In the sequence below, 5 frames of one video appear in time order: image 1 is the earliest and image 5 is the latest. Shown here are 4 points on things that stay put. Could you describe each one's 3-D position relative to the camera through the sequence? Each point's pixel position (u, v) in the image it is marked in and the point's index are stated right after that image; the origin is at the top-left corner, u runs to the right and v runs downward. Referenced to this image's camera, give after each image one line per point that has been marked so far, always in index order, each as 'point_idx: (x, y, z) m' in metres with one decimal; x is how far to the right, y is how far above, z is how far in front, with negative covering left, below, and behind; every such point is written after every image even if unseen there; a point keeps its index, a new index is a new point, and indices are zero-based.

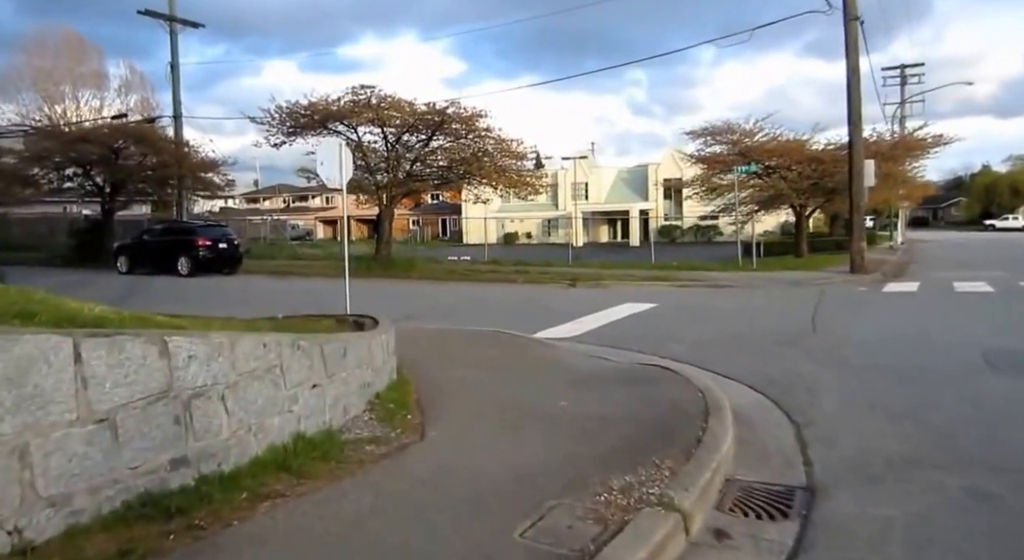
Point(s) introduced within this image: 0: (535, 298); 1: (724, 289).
0: (+0.6, -0.4, +17.6) m
1: (+5.3, -0.2, +18.2) m
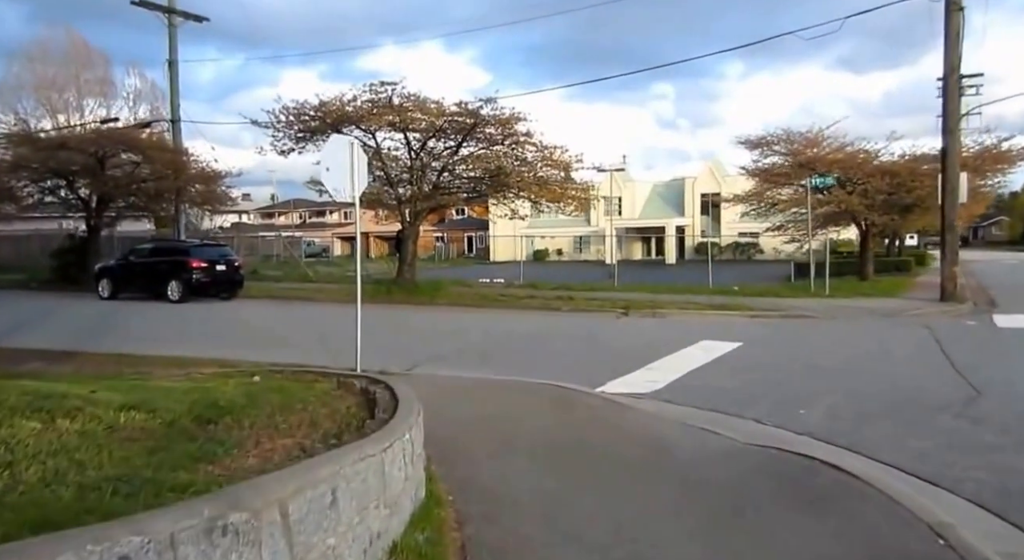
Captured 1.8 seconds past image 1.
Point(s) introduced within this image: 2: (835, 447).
0: (+1.5, -1.0, +14.9) m
1: (+6.2, -0.9, +15.4) m
2: (+2.7, -1.4, +6.2) m
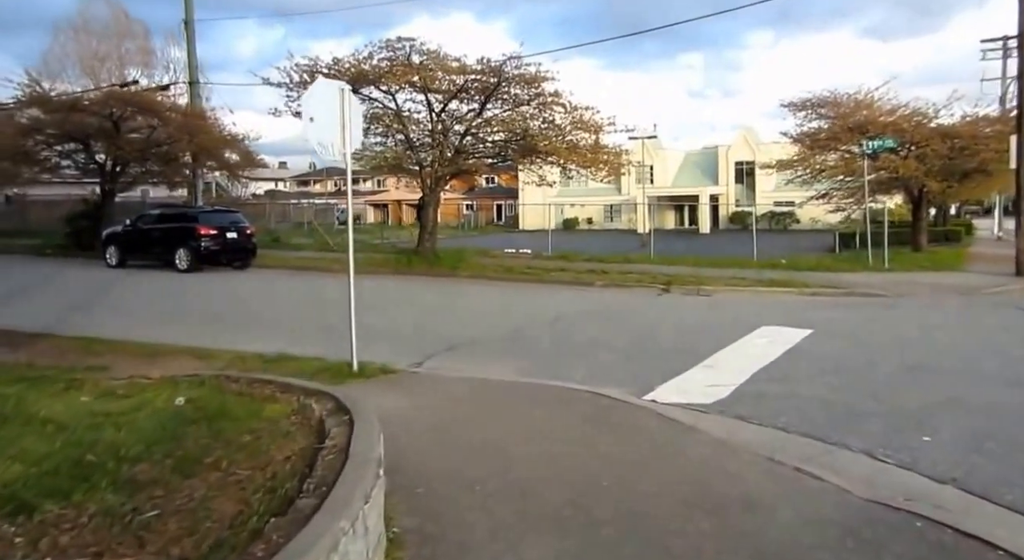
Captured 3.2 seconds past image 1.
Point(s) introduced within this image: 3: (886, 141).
0: (+2.0, -0.6, +13.0) m
1: (+6.7, -0.4, +13.3) m
2: (+2.8, -1.3, +4.3) m
3: (+10.3, +3.8, +20.1) m
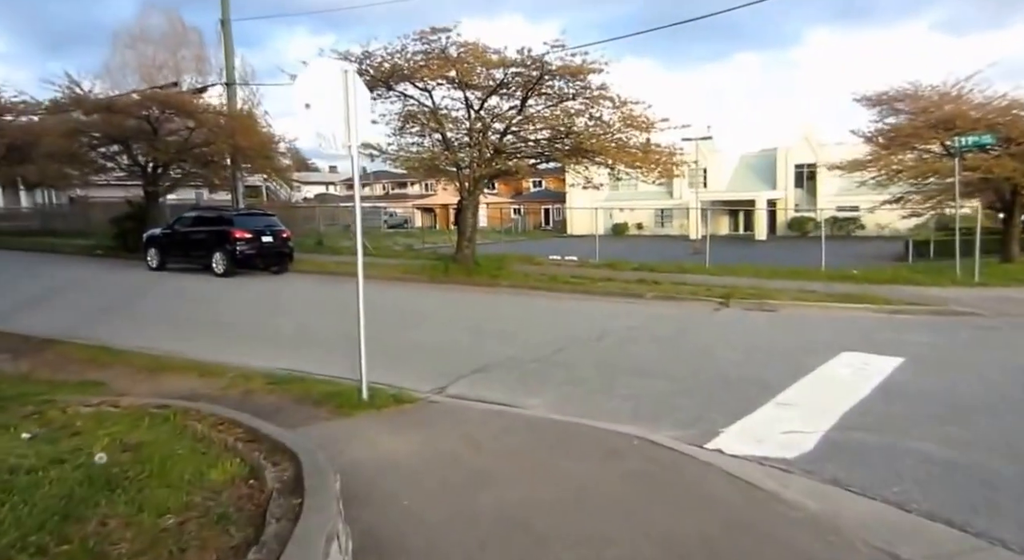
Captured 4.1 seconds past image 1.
0: (+2.6, -0.8, +11.6) m
1: (+7.3, -0.7, +11.6) m
2: (+2.9, -1.5, +2.9) m
3: (+11.5, +3.5, +18.2) m
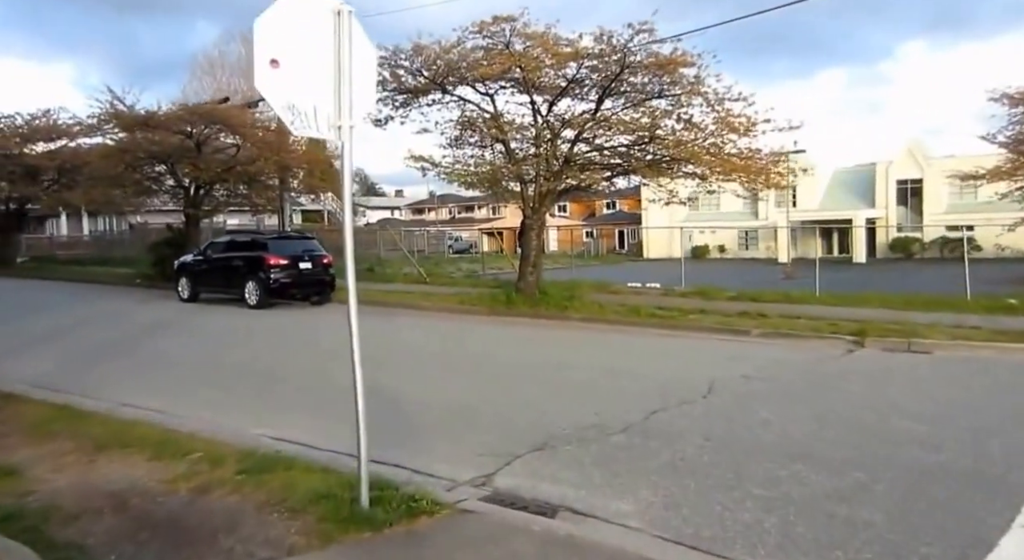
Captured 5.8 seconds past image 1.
0: (+3.5, -1.2, +8.7) m
1: (+8.2, -1.1, +8.2) m
2: (+3.0, -1.6, -0.1) m
3: (+13.0, +2.9, +14.5) m
